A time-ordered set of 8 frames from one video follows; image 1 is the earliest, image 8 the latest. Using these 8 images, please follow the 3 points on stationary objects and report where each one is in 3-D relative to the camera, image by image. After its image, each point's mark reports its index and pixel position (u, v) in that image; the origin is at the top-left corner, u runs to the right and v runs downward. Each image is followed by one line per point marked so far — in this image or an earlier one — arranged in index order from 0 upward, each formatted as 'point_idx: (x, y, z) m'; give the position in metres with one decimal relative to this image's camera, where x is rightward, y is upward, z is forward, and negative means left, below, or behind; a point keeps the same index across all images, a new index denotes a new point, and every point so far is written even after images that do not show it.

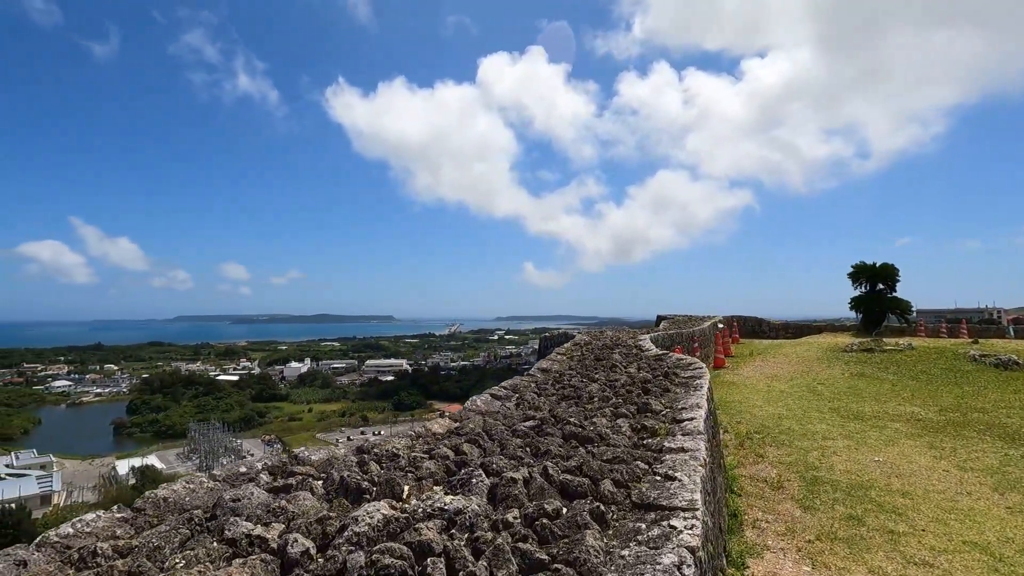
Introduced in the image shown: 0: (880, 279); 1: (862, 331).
0: (+11.7, +0.3, +16.9) m
1: (+11.1, -1.3, +16.9) m
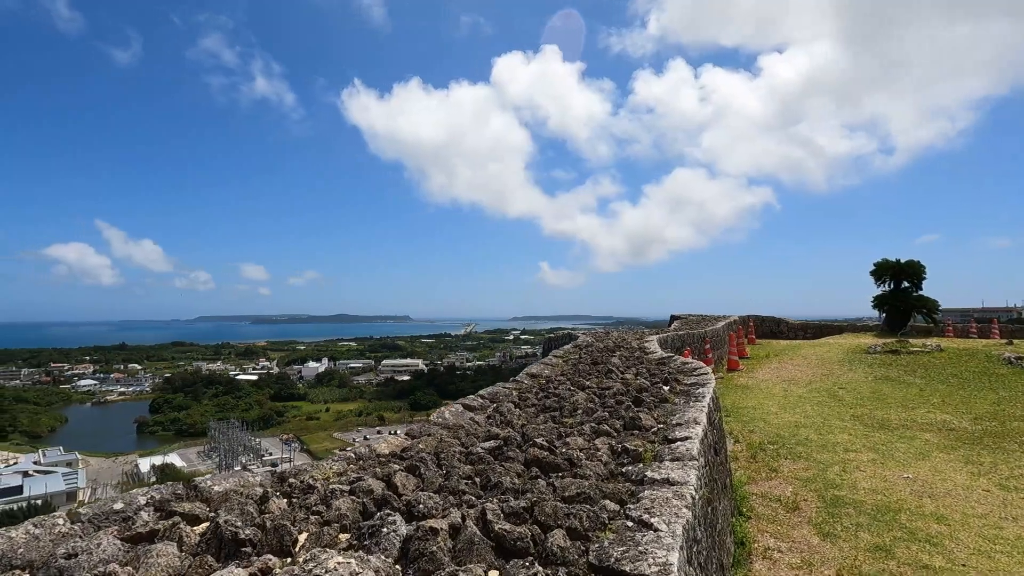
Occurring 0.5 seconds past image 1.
0: (+12.0, +0.4, +16.3) m
1: (+11.5, -1.3, +16.3) m
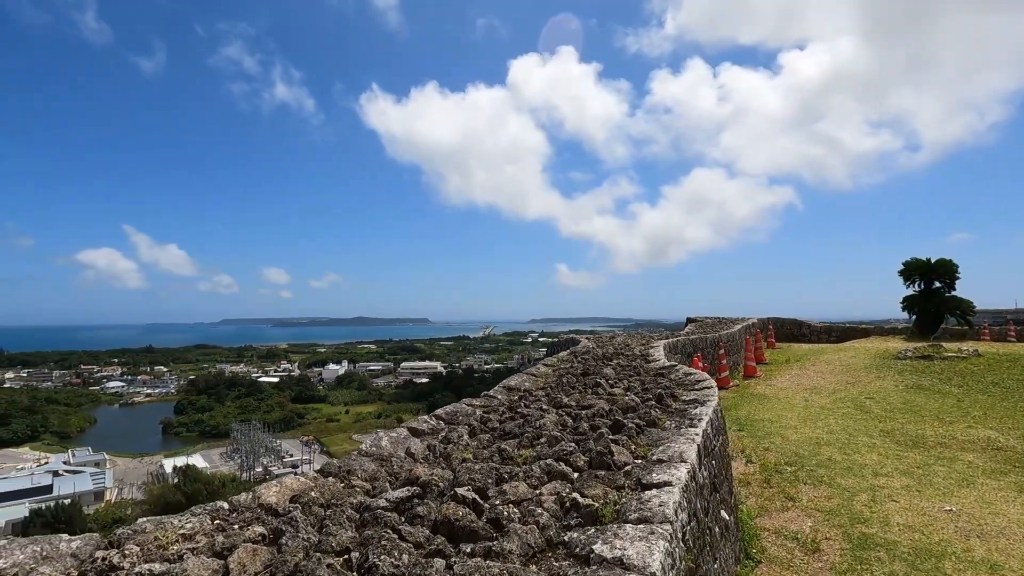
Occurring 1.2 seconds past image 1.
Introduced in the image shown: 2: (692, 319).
0: (+12.3, +0.4, +15.6) m
1: (+11.8, -1.3, +15.6) m
2: (+6.0, -1.1, +17.8) m
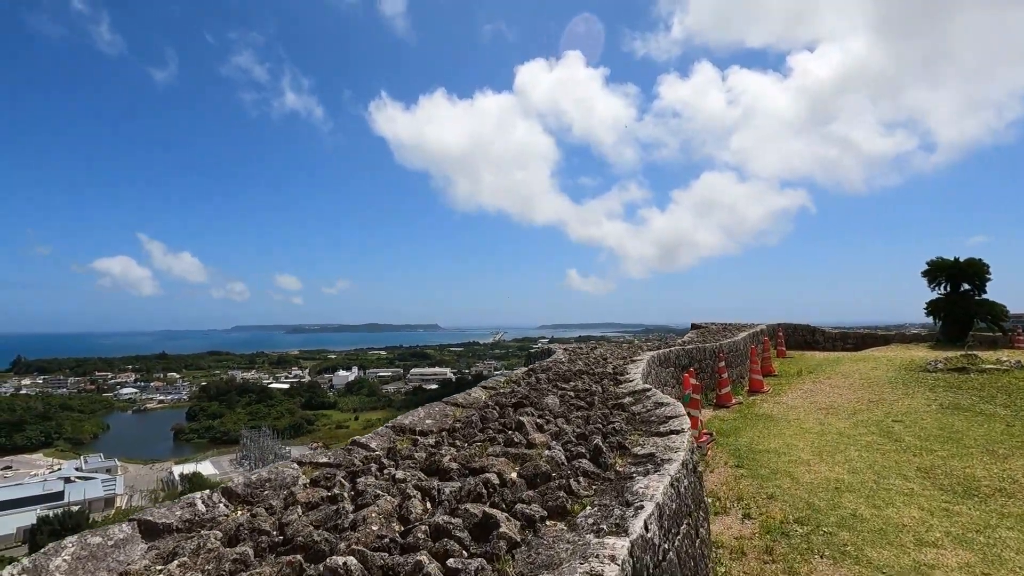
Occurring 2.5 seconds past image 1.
0: (+12.2, +0.3, +14.7) m
1: (+11.7, -1.4, +14.7) m
2: (+5.9, -1.2, +17.0) m
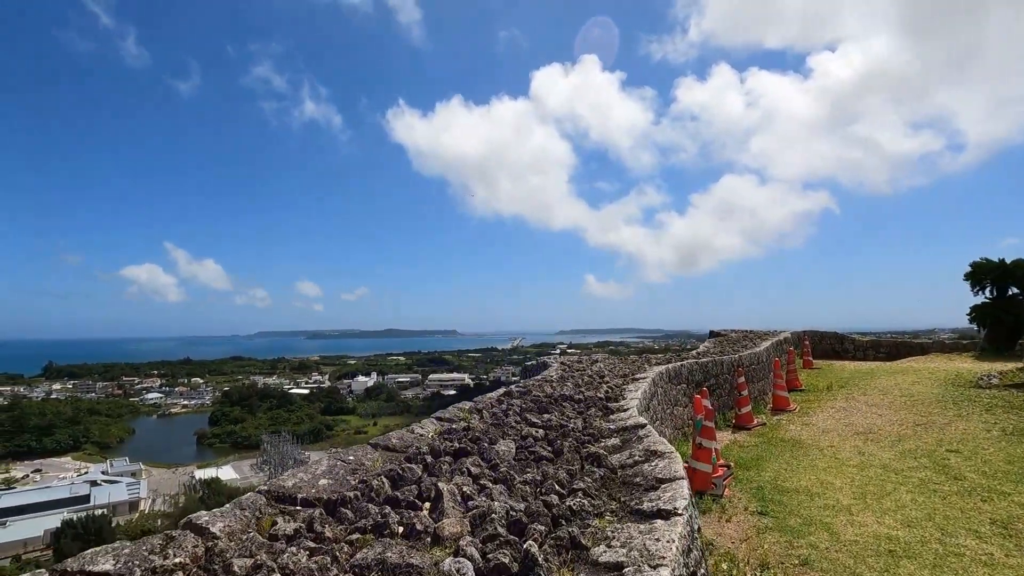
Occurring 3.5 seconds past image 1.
0: (+12.5, +0.2, +13.7) m
1: (+11.9, -1.5, +13.8) m
2: (+6.2, -1.4, +16.2) m
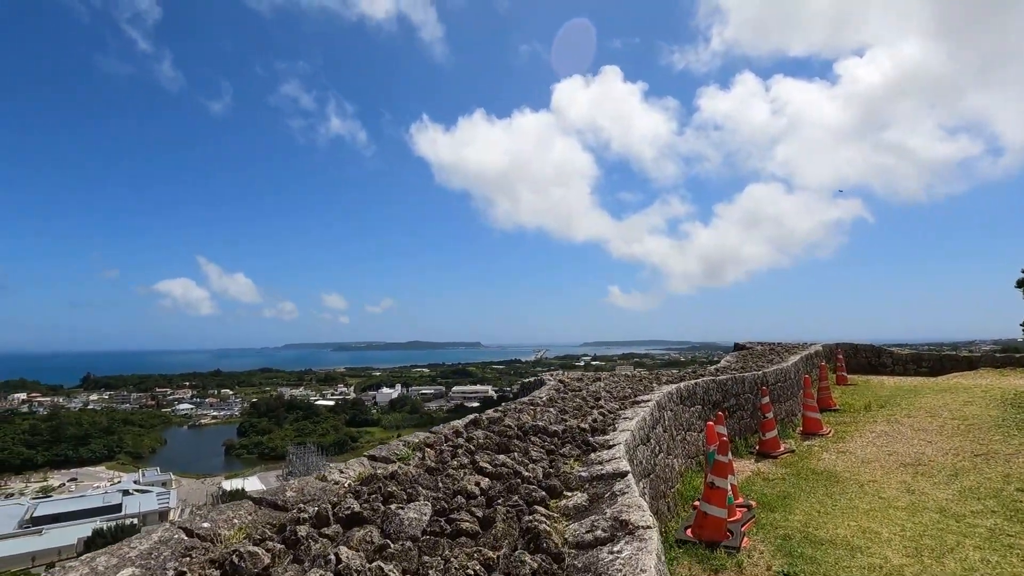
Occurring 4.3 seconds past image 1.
0: (+12.8, 0.0, +12.8) m
1: (+12.3, -1.7, +12.8) m
2: (+6.7, -1.7, +15.5) m
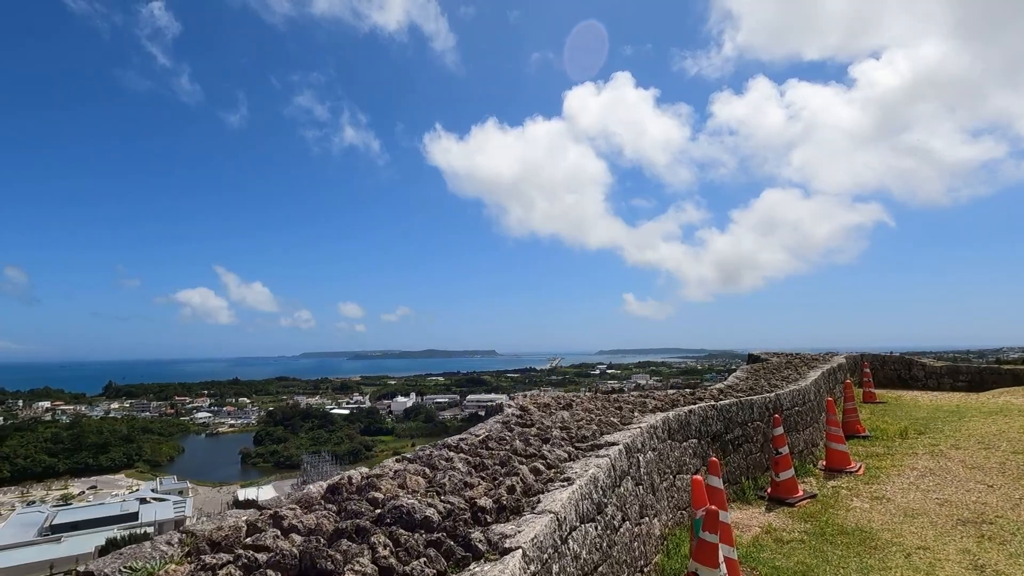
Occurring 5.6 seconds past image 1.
0: (+12.8, -0.1, +11.7) m
1: (+12.3, -1.8, +11.7) m
2: (+6.8, -1.8, +14.6) m
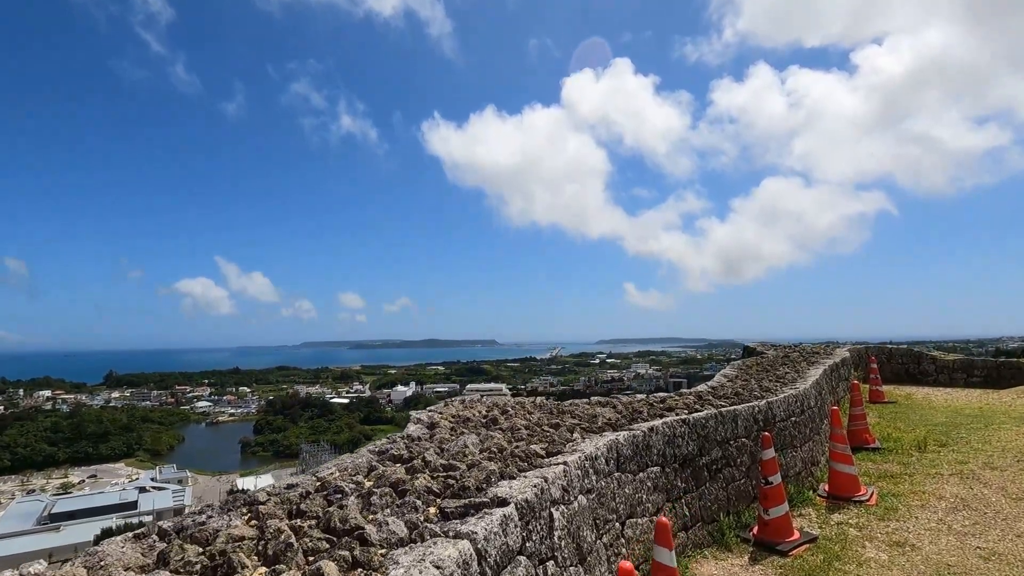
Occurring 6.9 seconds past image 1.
0: (+12.4, +0.1, +11.0) m
1: (+11.9, -1.6, +11.0) m
2: (+6.3, -1.5, +13.9) m
